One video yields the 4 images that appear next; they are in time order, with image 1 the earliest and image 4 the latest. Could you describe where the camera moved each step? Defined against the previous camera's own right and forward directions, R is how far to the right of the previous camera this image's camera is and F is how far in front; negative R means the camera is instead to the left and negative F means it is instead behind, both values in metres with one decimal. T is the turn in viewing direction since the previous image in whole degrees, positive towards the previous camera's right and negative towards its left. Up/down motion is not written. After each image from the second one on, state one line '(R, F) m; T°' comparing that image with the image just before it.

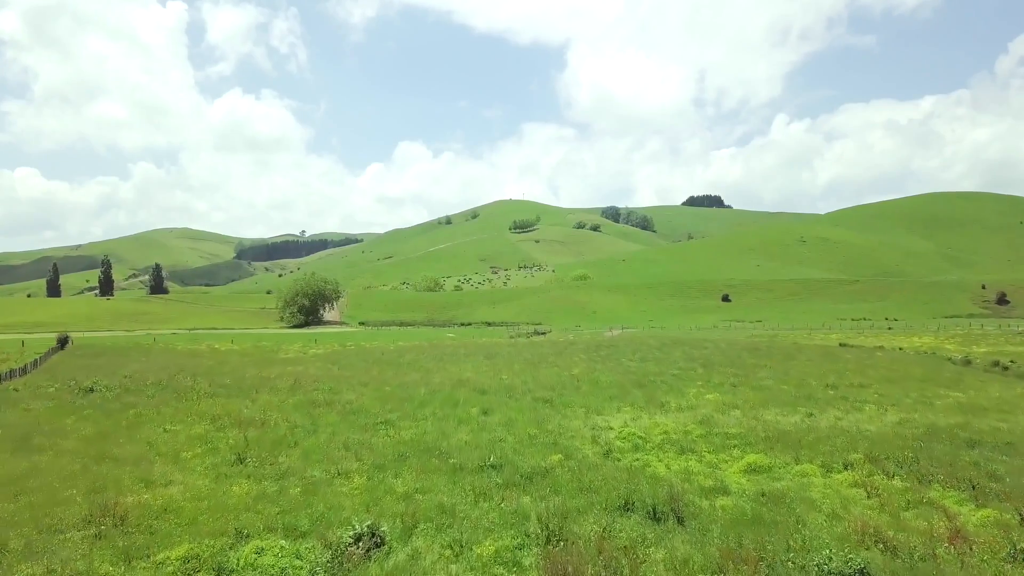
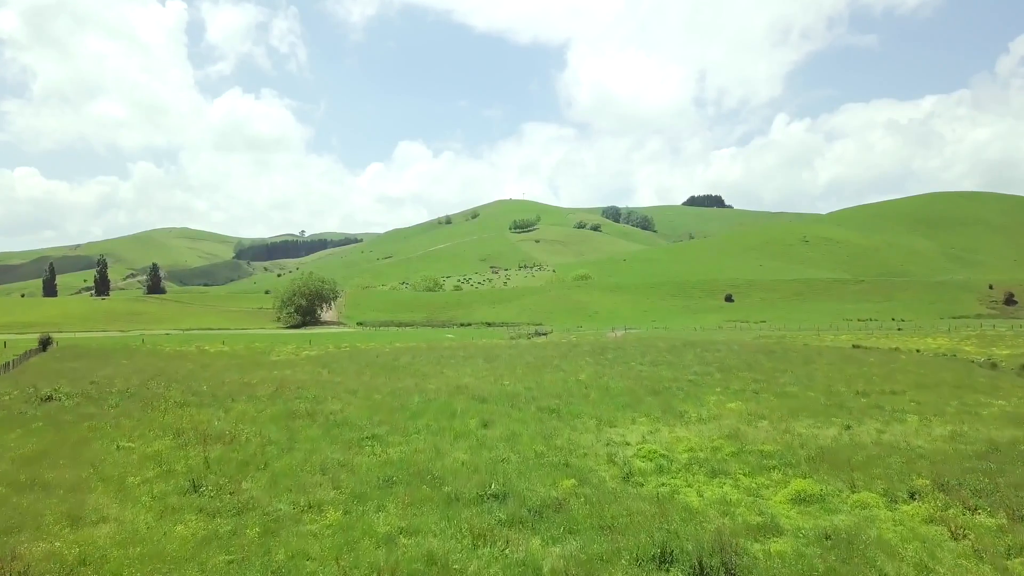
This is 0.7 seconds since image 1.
(-0.1, +2.8) m; 0°
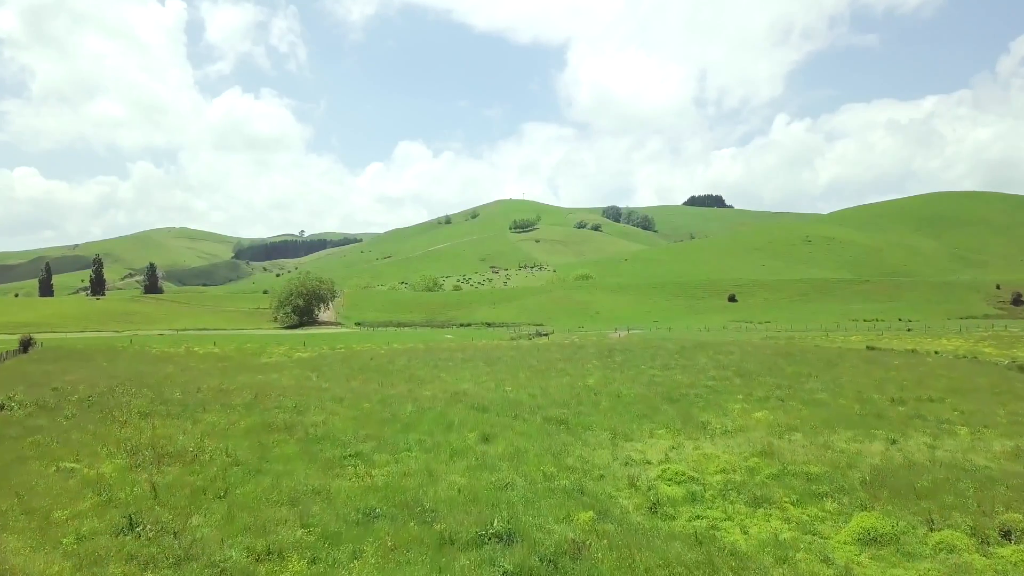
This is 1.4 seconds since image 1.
(-0.2, +2.7) m; 0°
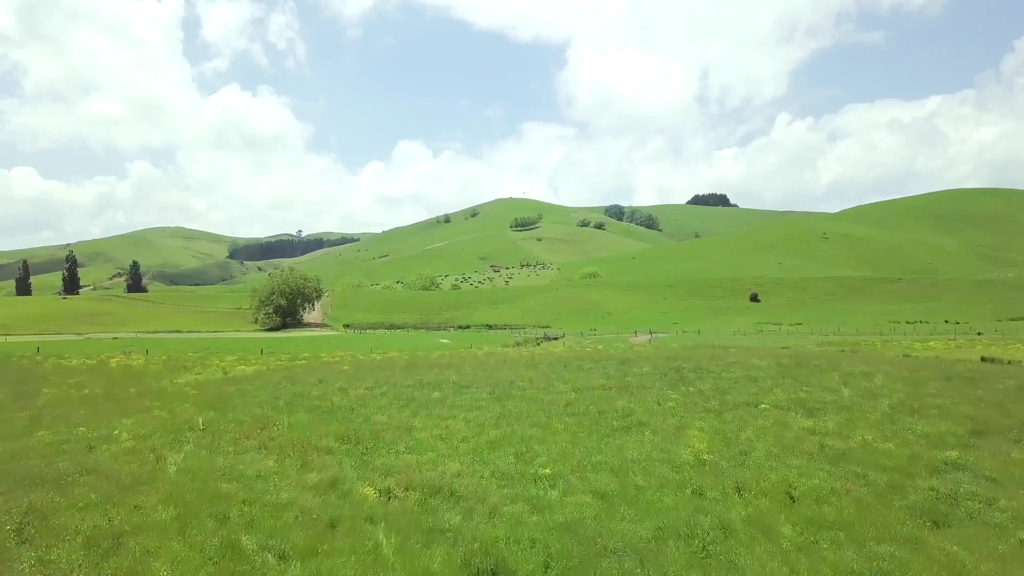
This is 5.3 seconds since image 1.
(-1.1, +15.9) m; 0°
